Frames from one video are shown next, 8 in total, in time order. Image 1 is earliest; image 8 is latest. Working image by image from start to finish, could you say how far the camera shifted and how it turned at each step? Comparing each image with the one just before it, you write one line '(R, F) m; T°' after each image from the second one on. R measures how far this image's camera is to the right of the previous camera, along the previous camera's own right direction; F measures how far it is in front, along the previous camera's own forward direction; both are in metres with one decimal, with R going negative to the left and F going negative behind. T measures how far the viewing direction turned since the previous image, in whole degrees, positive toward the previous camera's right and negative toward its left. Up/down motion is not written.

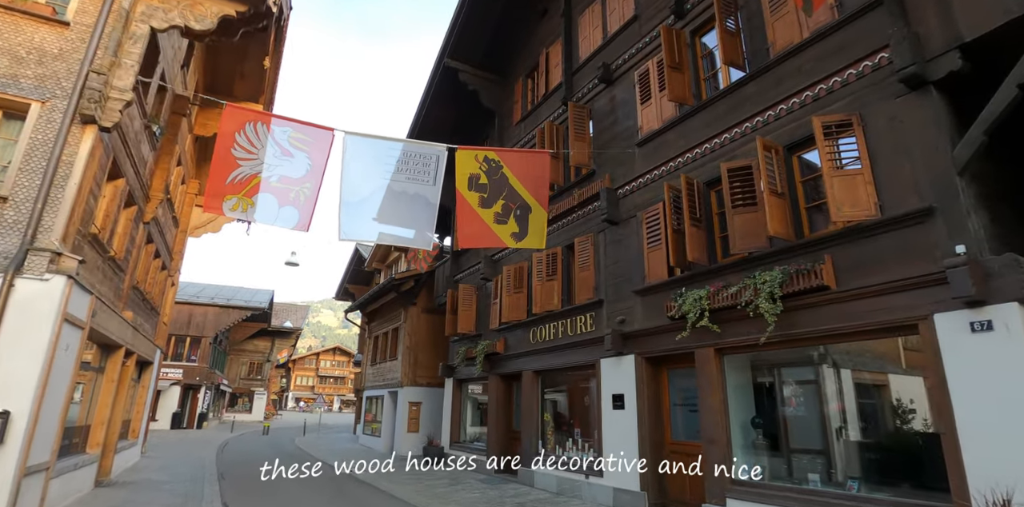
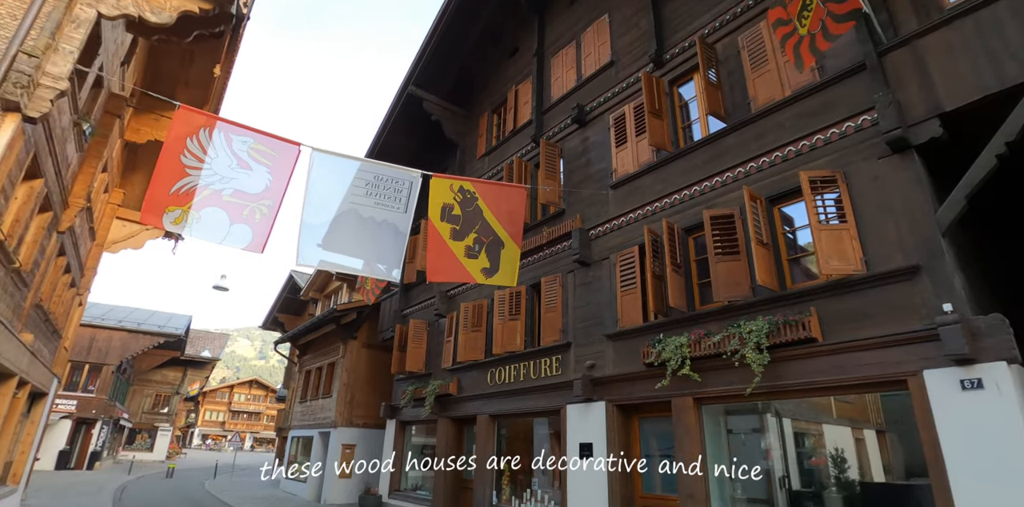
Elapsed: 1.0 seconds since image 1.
(-0.6, +0.5) m; +7°
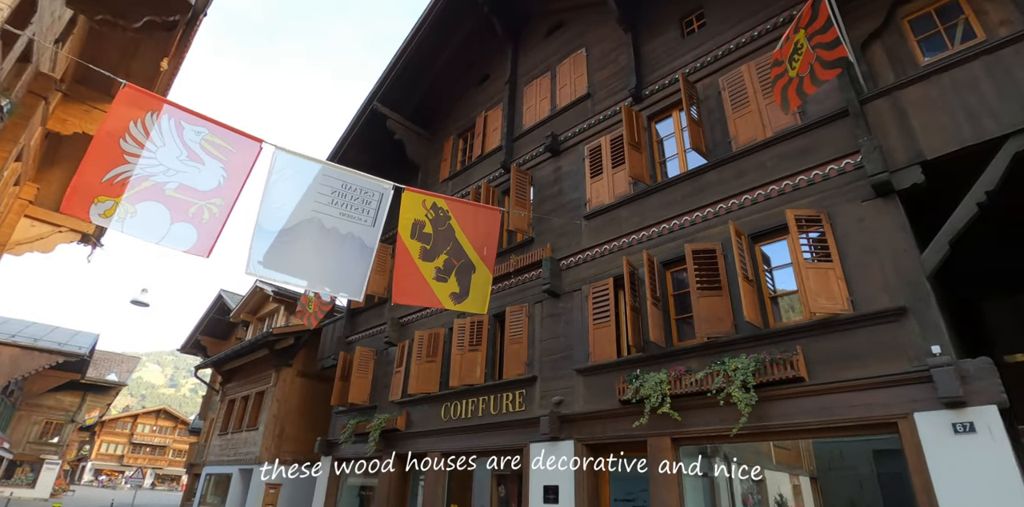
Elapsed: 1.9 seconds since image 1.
(-0.5, +0.5) m; +6°
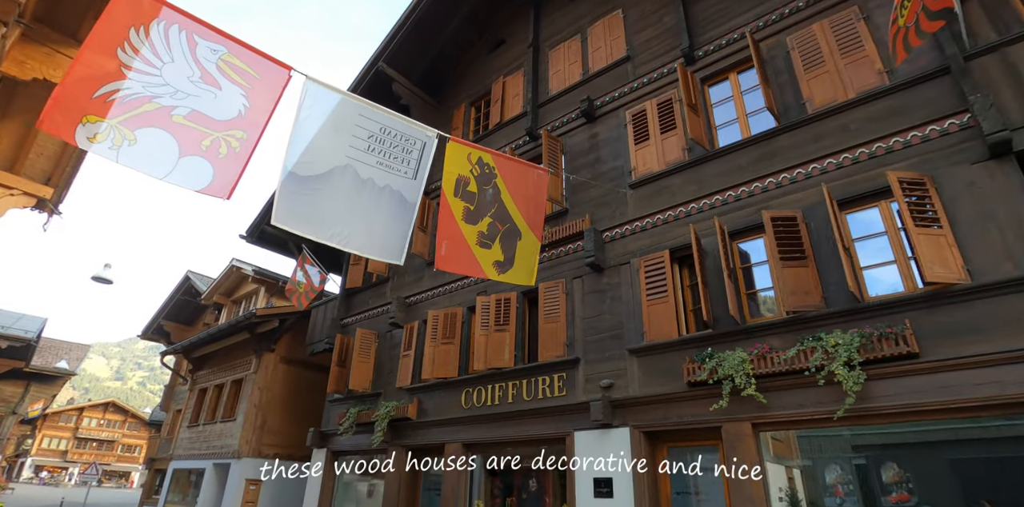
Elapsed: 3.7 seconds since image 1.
(-1.2, +1.0) m; +4°
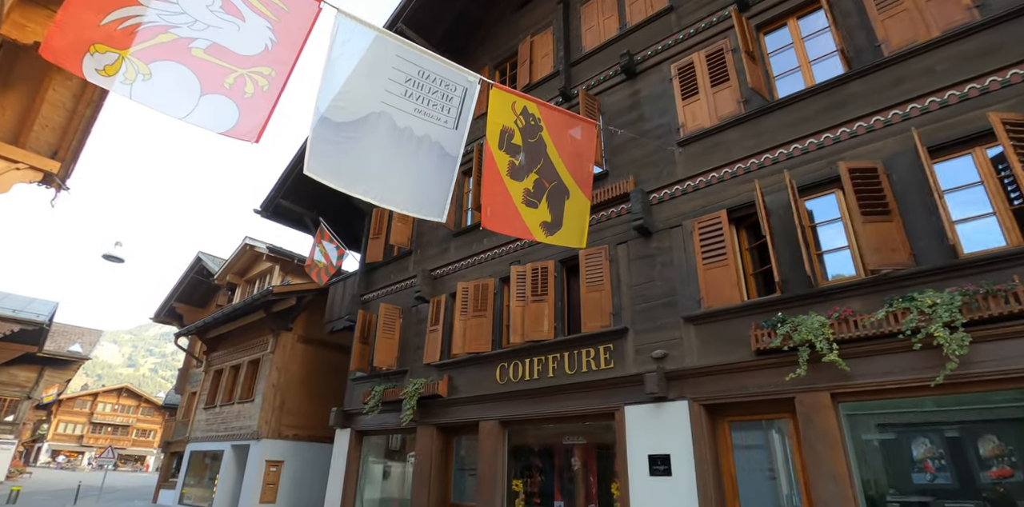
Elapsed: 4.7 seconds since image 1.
(-0.5, +0.6) m; -1°
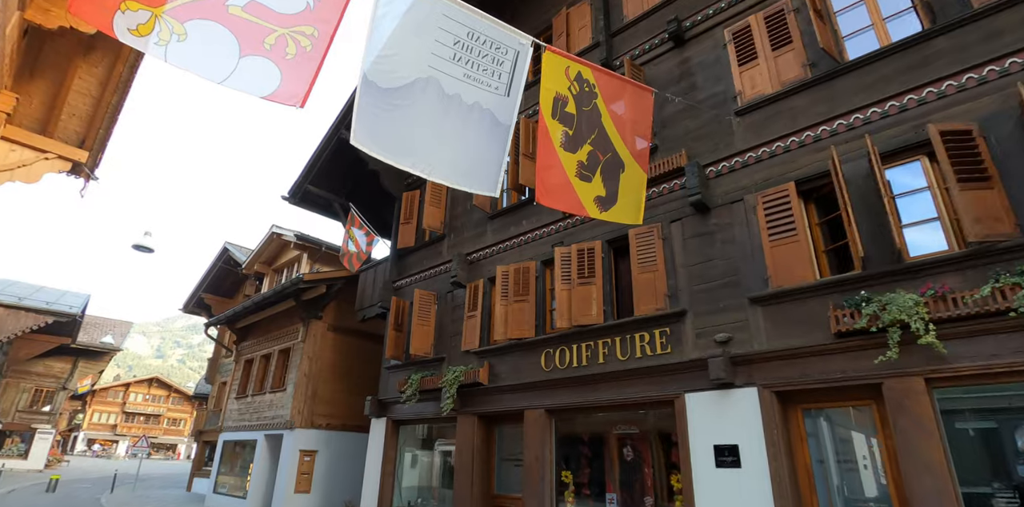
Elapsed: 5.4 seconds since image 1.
(-0.4, +0.4) m; -2°
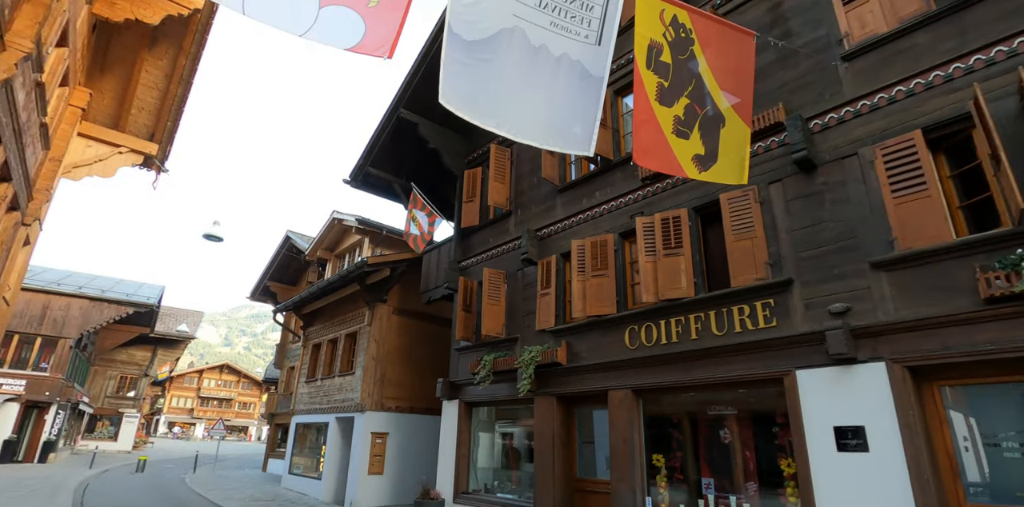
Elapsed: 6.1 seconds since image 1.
(-0.5, +0.4) m; -5°
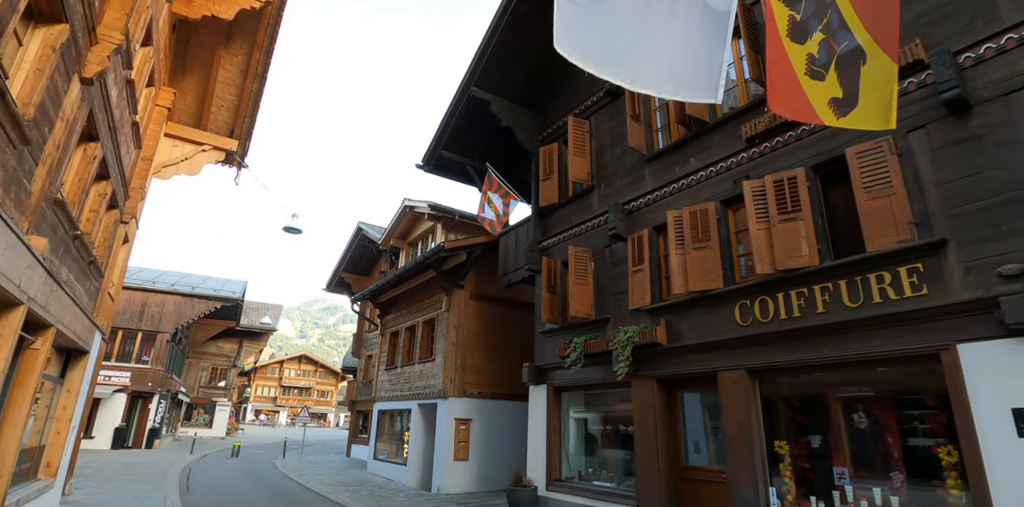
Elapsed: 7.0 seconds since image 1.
(-0.5, +0.5) m; -6°
